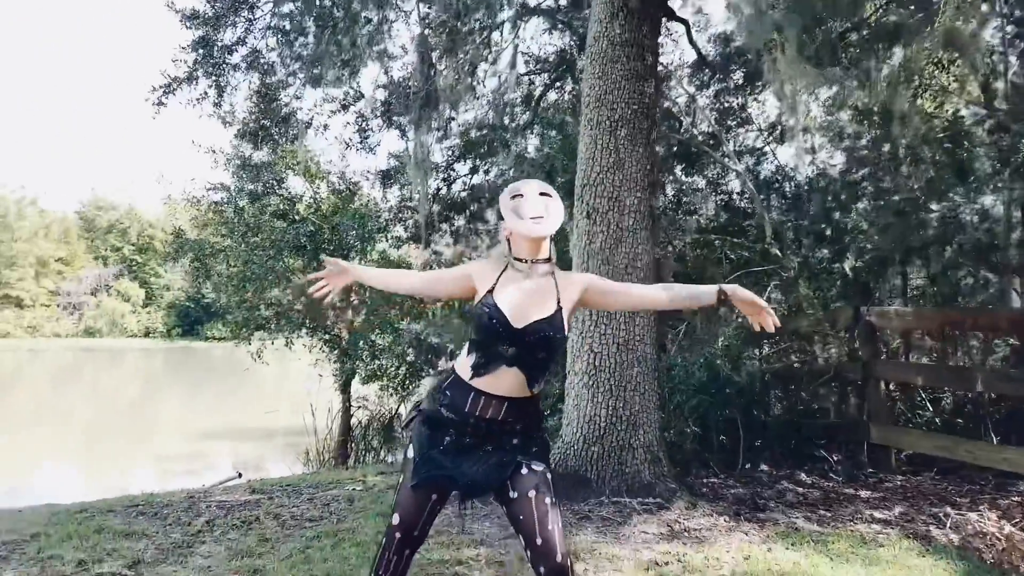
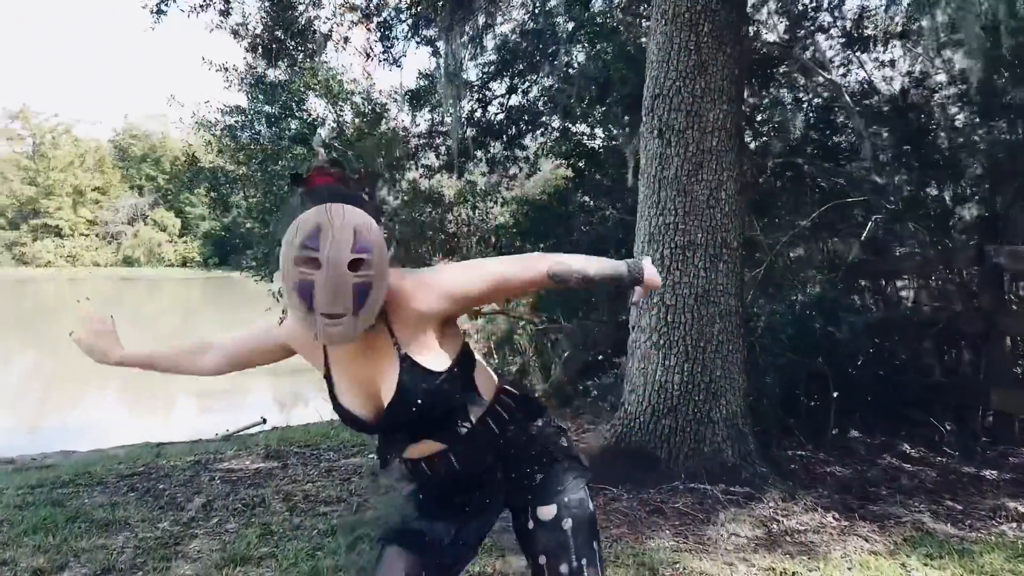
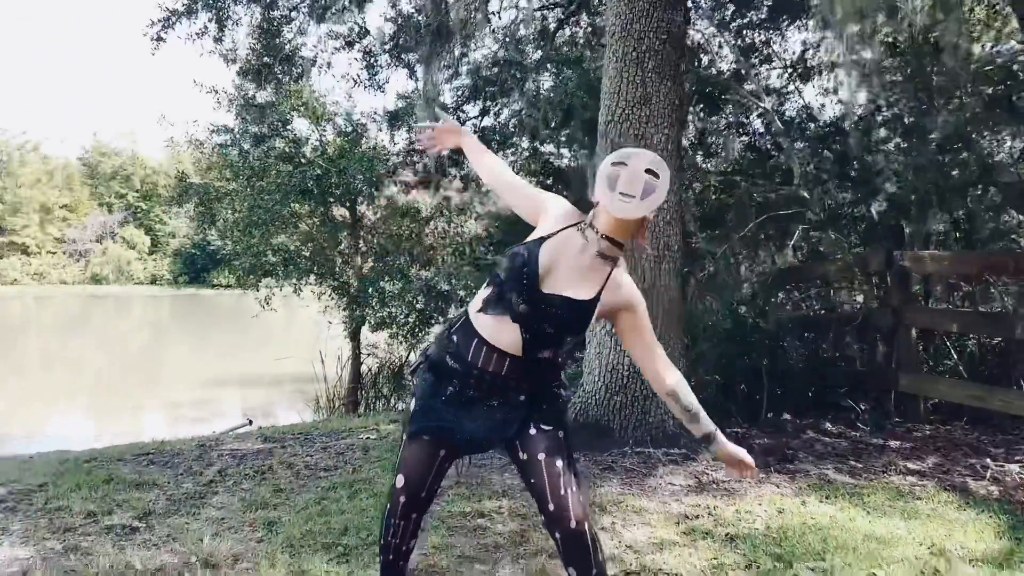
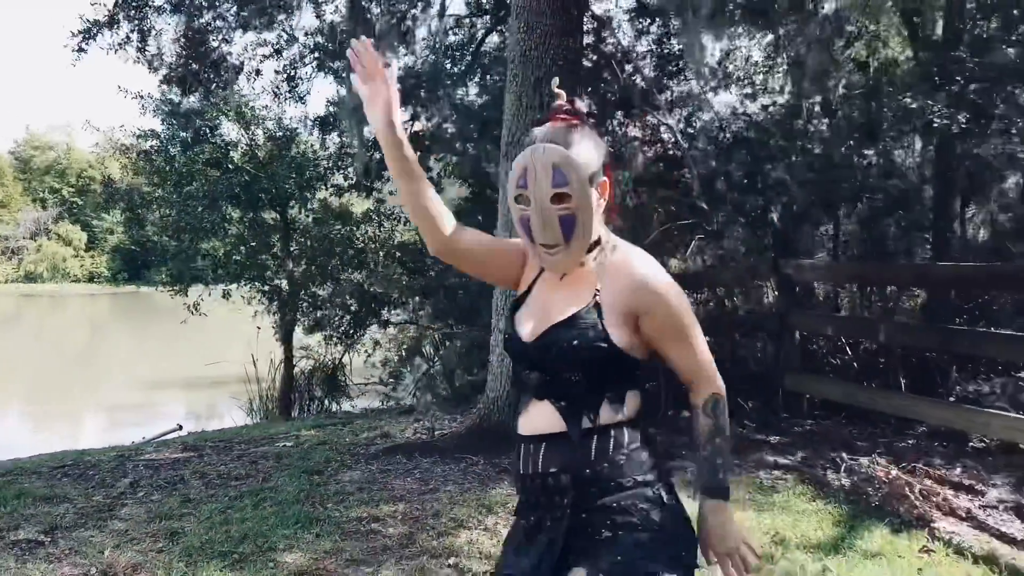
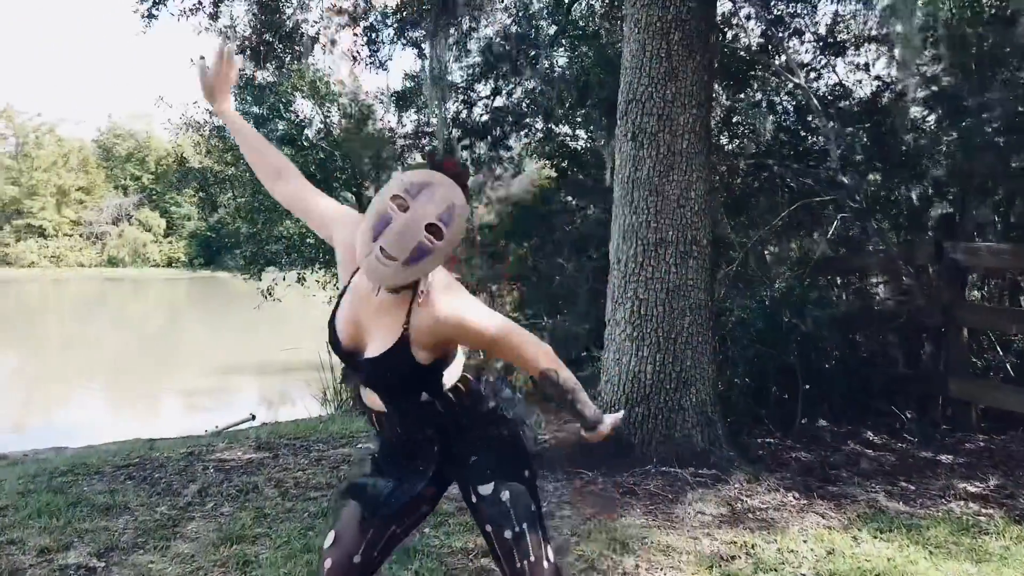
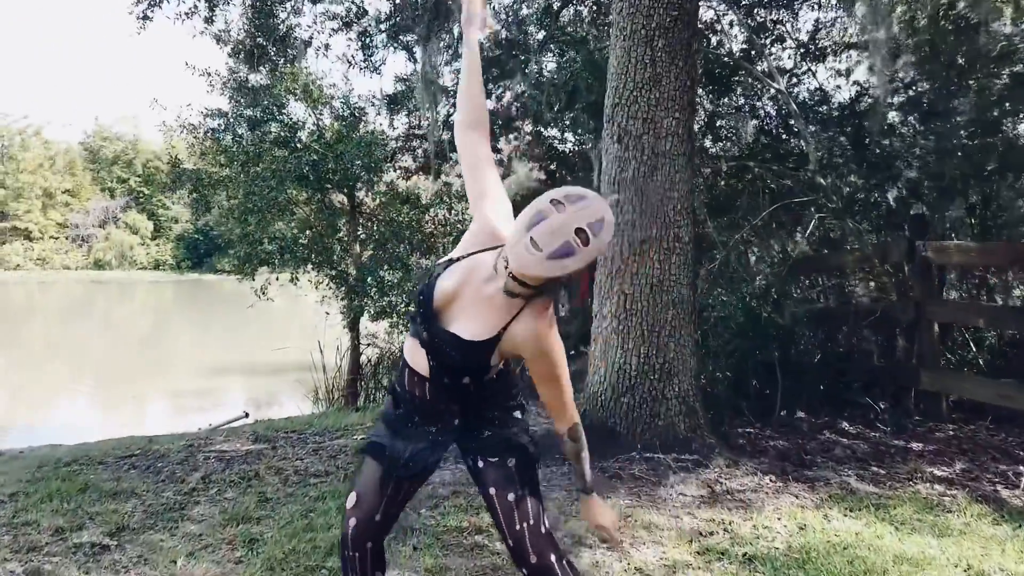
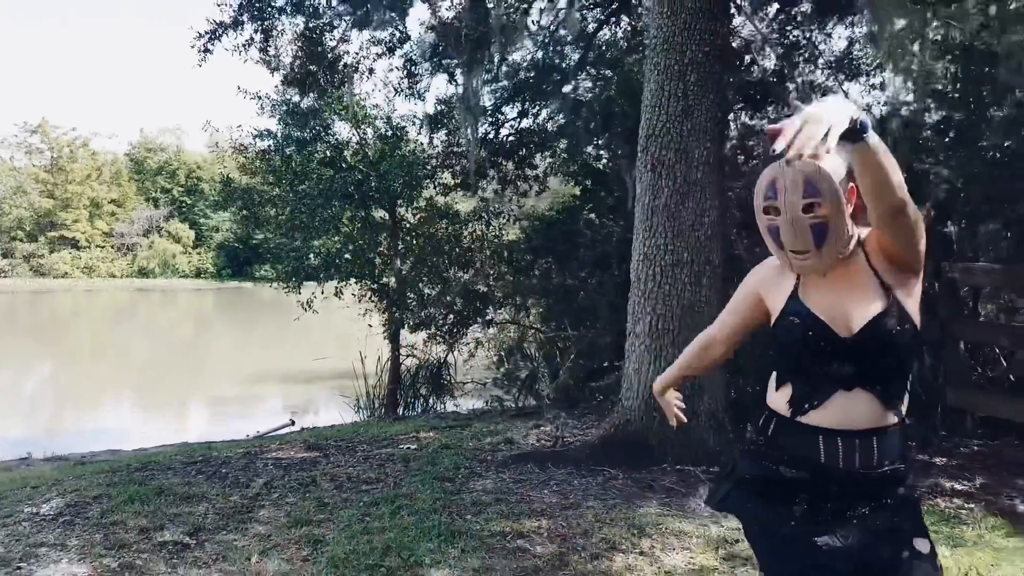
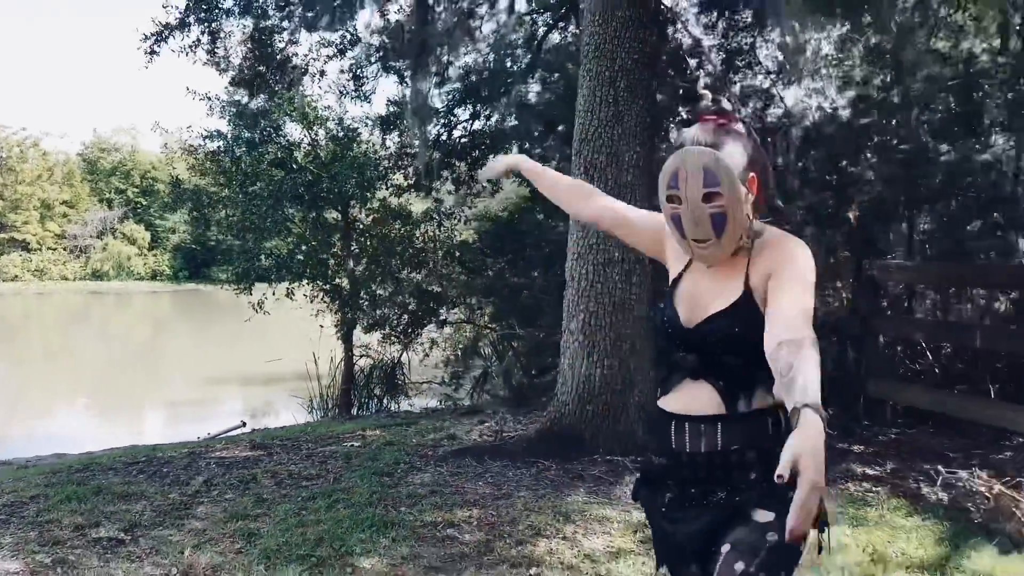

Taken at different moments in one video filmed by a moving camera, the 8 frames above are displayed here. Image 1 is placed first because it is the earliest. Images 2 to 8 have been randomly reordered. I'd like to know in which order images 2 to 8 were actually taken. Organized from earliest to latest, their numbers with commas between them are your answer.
3, 6, 5, 2, 7, 8, 4
